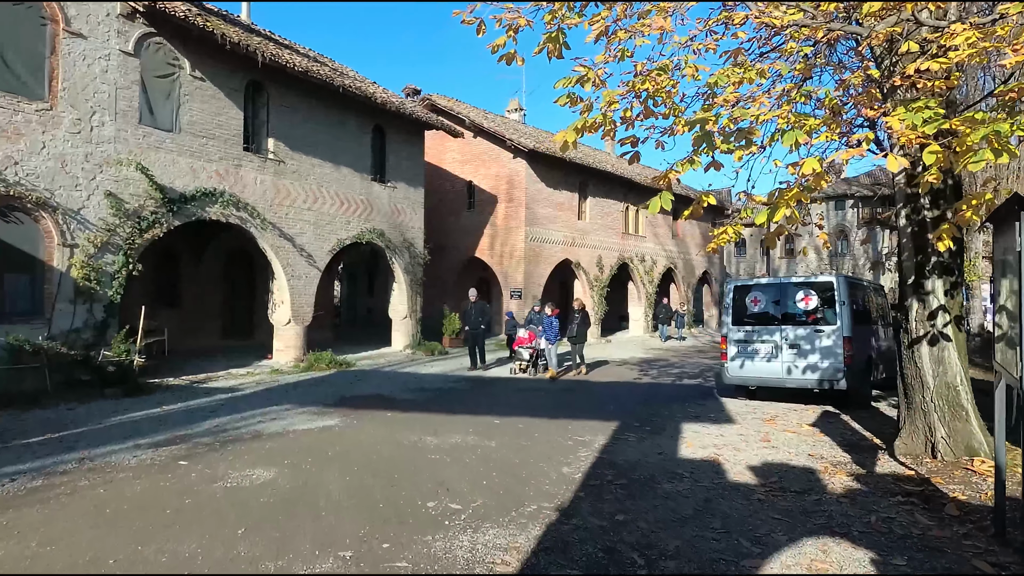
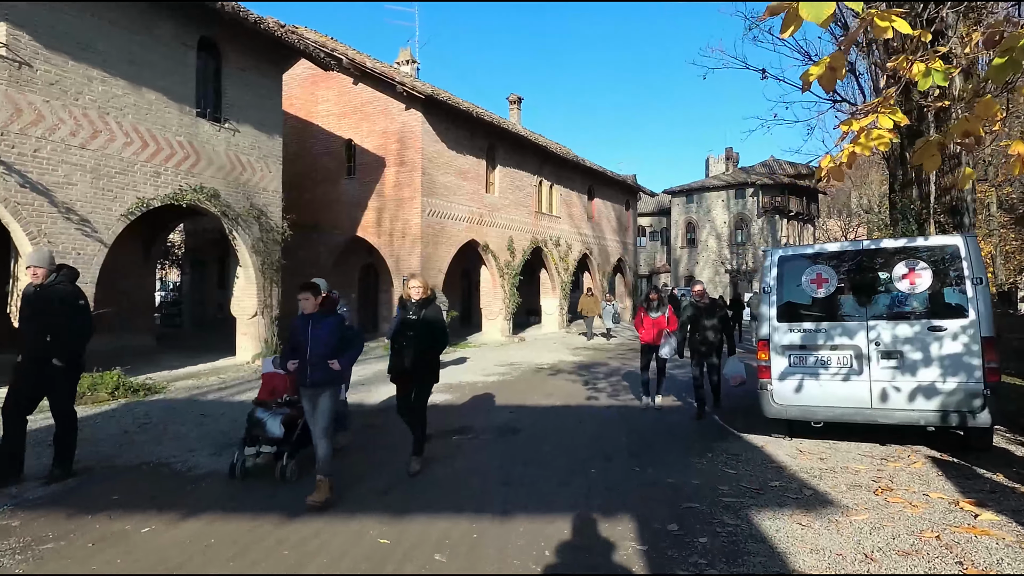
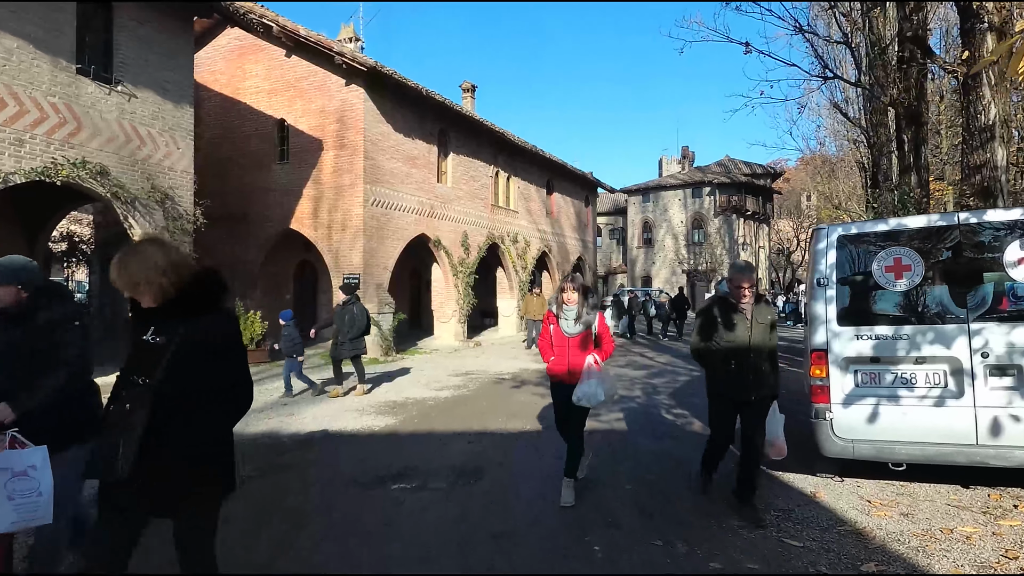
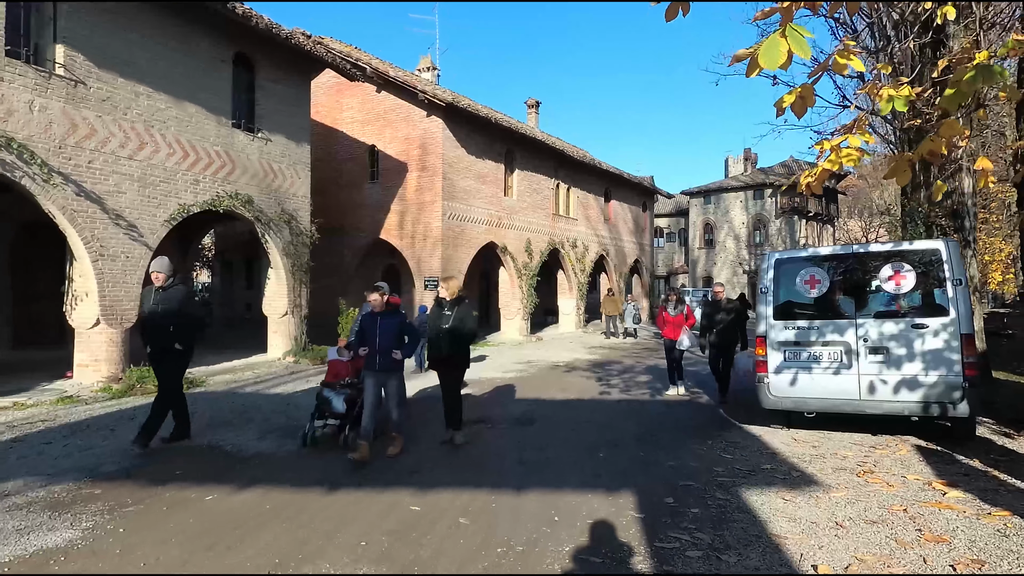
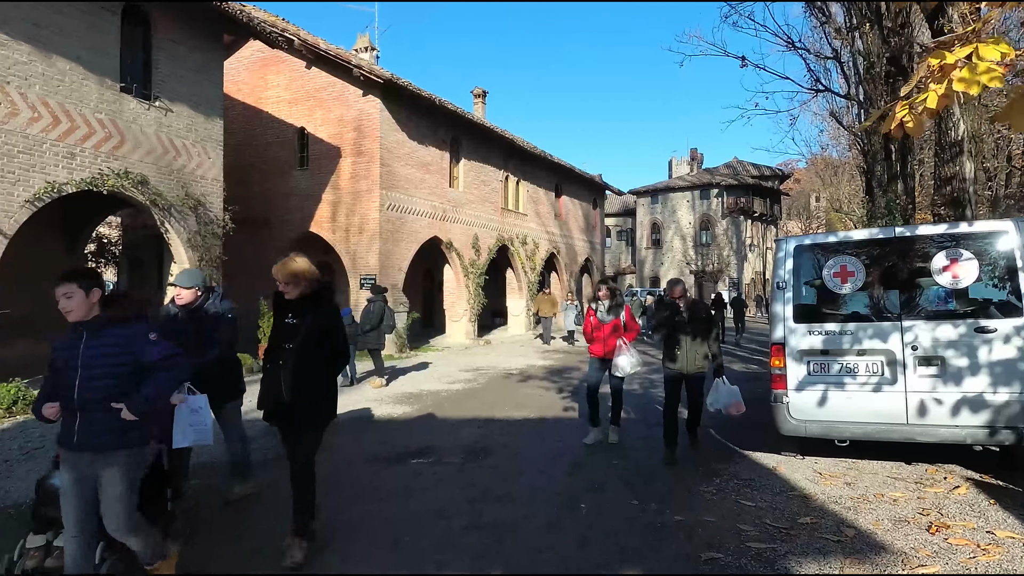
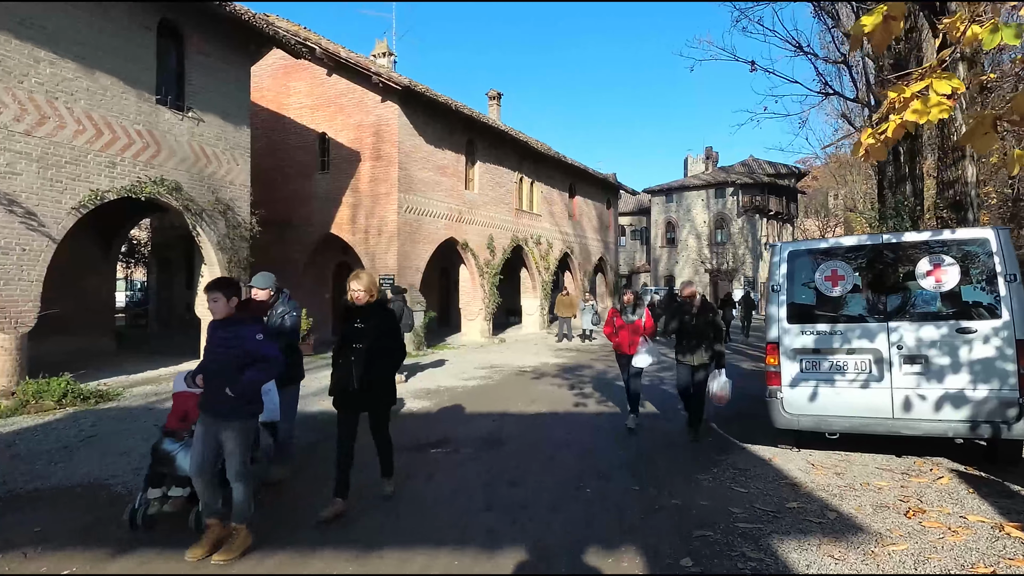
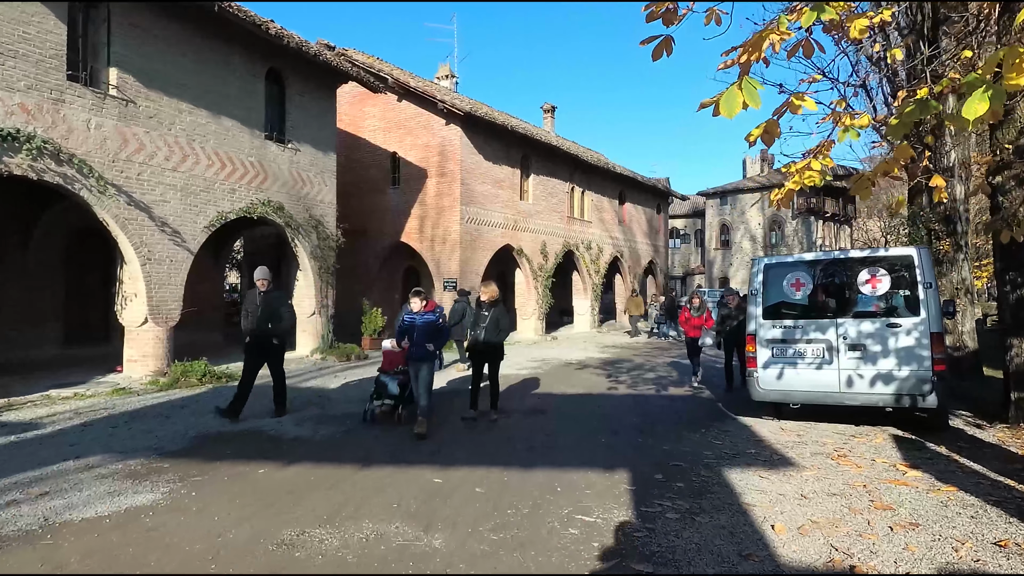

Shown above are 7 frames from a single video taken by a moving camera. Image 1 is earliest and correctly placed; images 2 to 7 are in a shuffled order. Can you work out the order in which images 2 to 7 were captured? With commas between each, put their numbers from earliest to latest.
7, 4, 2, 6, 5, 3
